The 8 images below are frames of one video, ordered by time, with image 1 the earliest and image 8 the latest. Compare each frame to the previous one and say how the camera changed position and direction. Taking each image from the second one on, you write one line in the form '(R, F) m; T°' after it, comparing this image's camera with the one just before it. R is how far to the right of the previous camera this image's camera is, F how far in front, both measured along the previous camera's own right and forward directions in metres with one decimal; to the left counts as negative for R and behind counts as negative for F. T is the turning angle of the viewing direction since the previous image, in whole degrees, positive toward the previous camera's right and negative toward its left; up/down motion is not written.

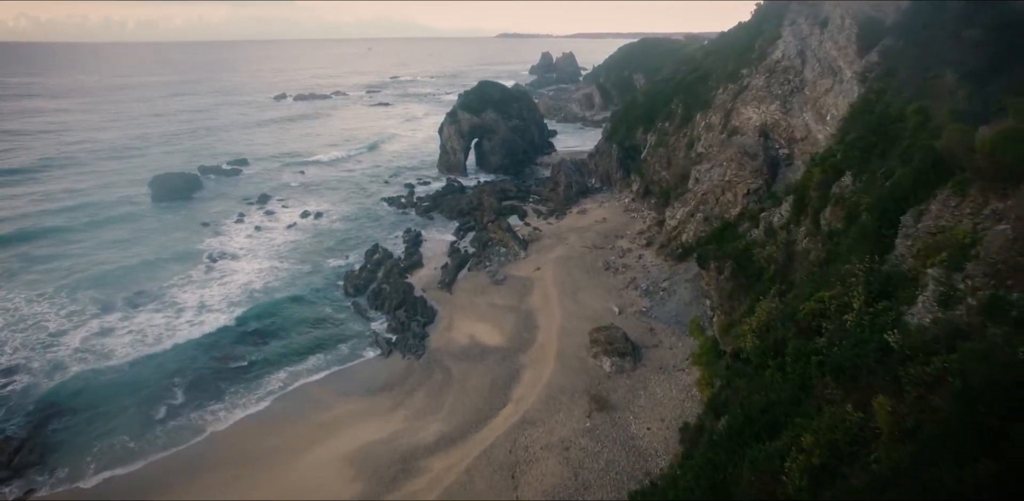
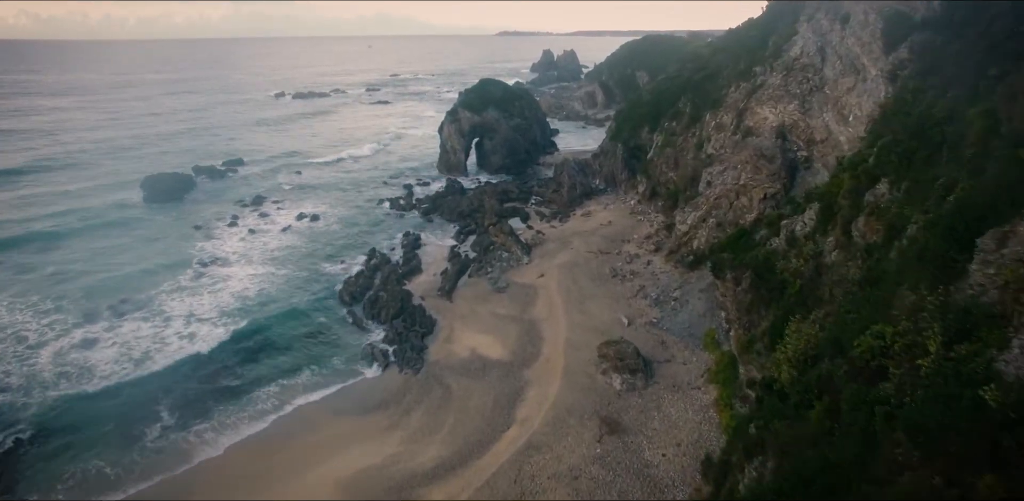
(-0.2, +1.6) m; 0°
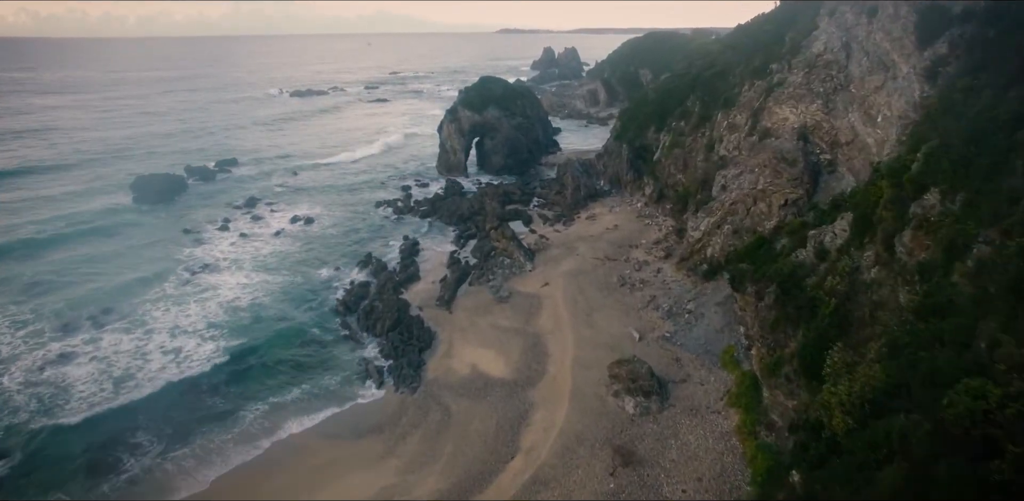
(-0.2, +1.9) m; 0°
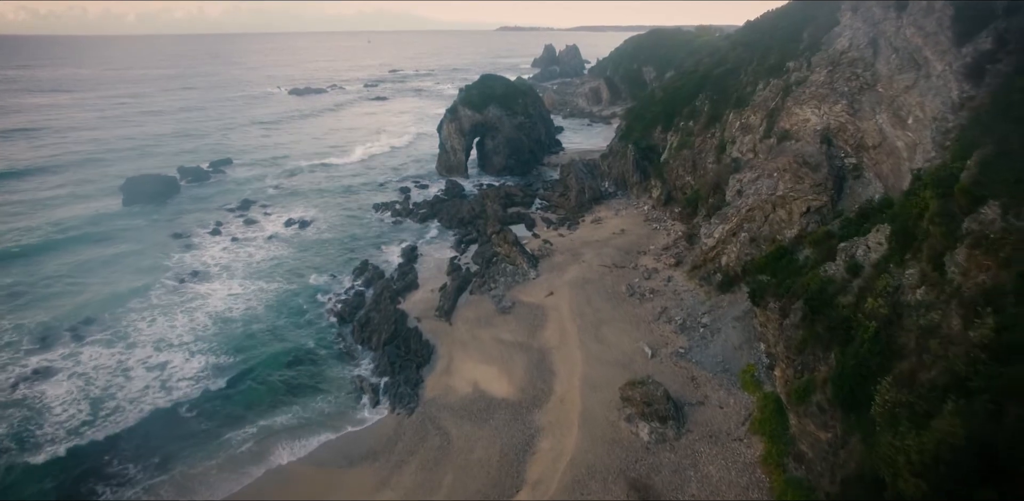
(-0.2, +1.8) m; 0°
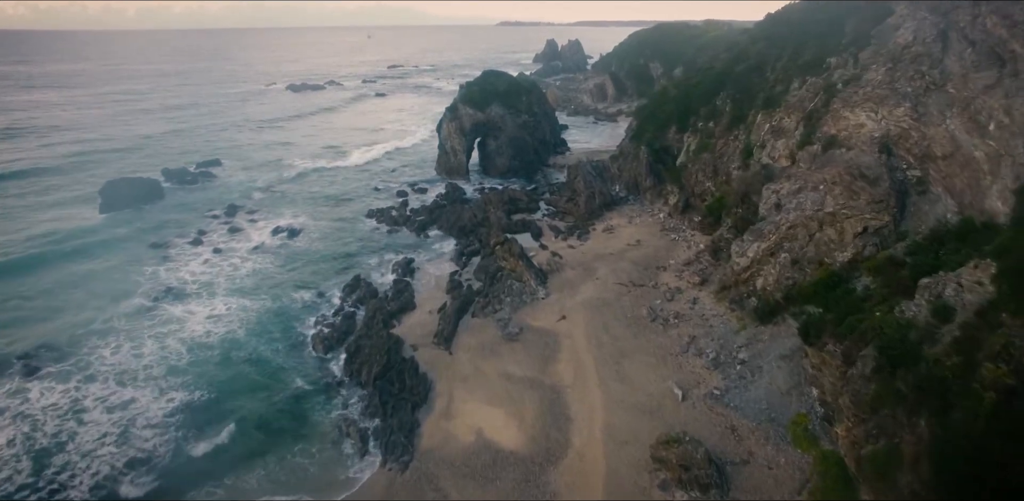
(-0.4, +3.6) m; 0°
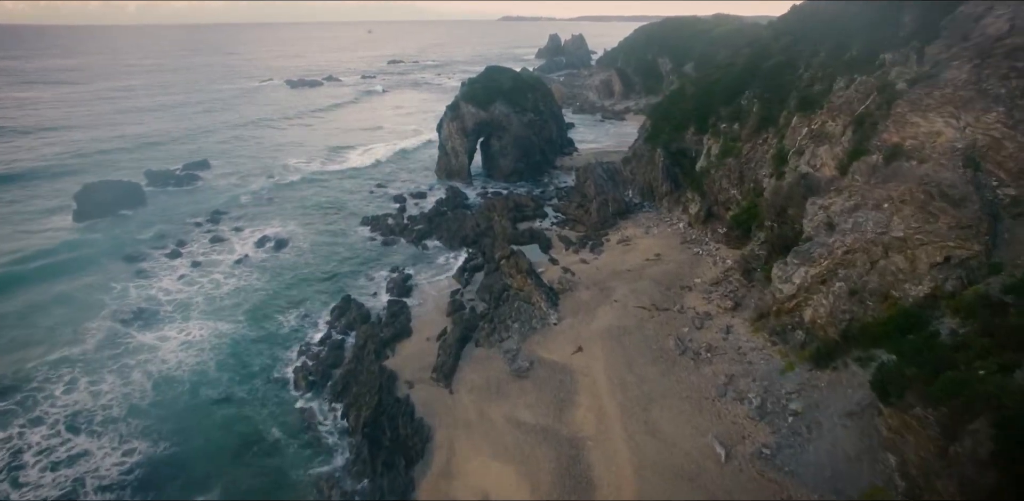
(-0.5, +3.7) m; 0°
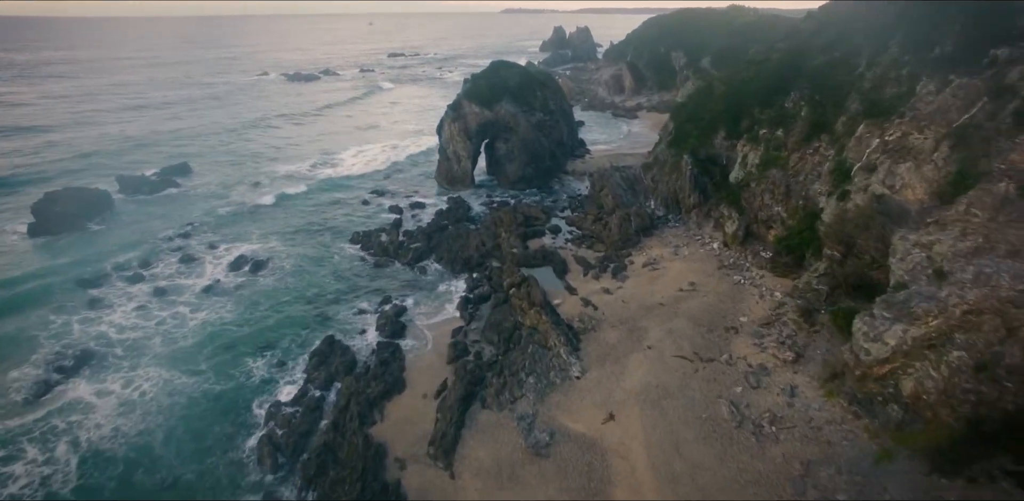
(-0.6, +5.3) m; 0°
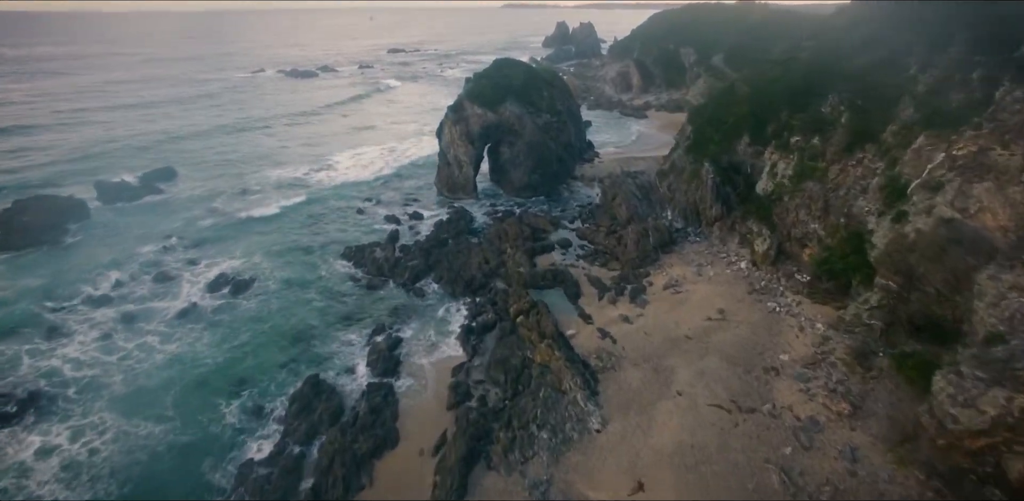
(-0.4, +3.5) m; 0°
